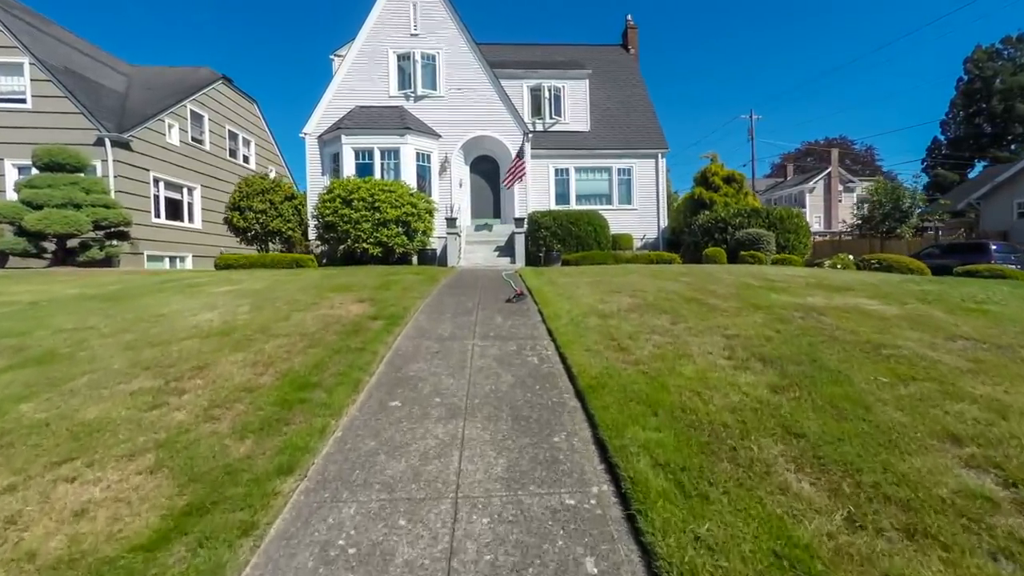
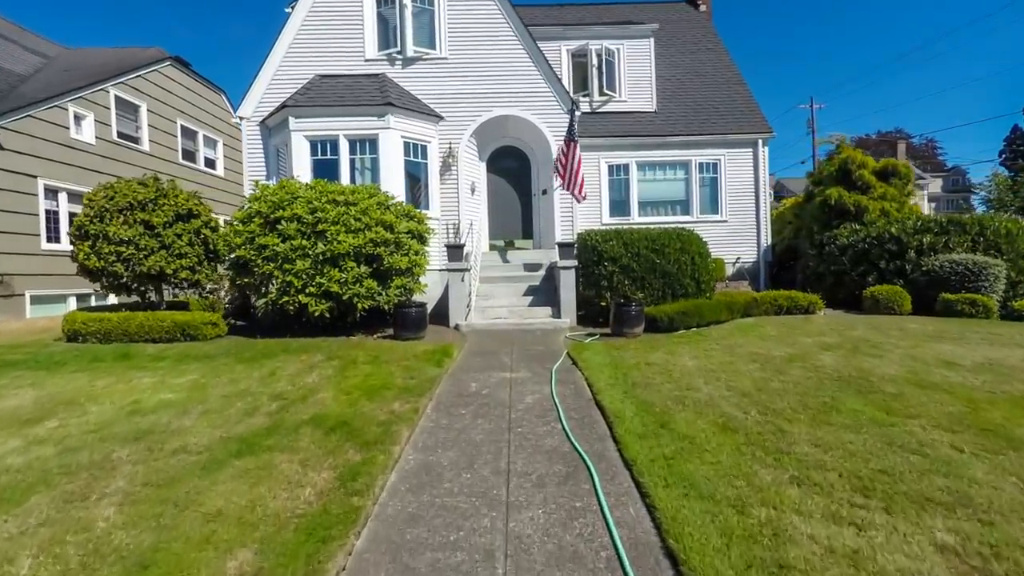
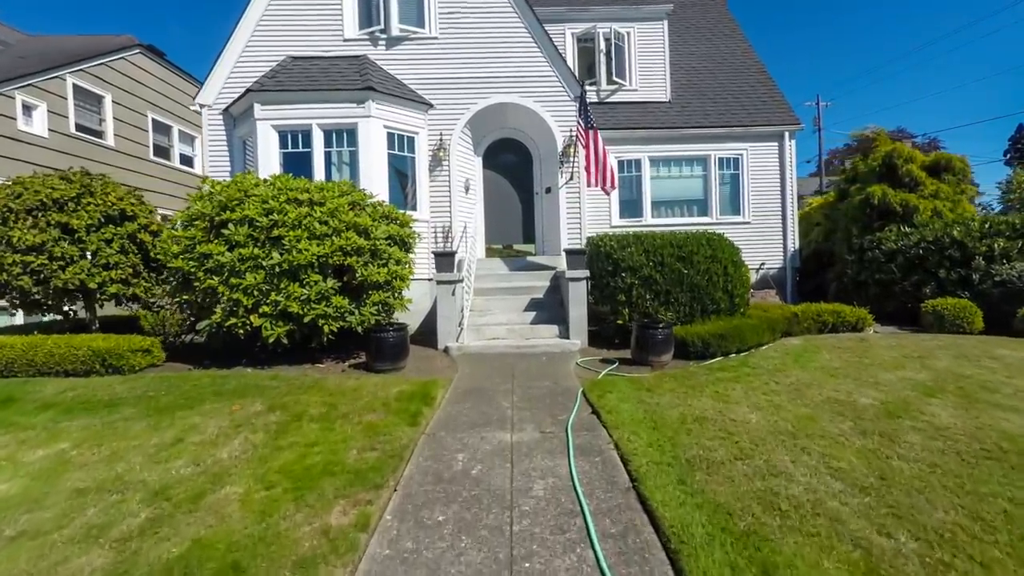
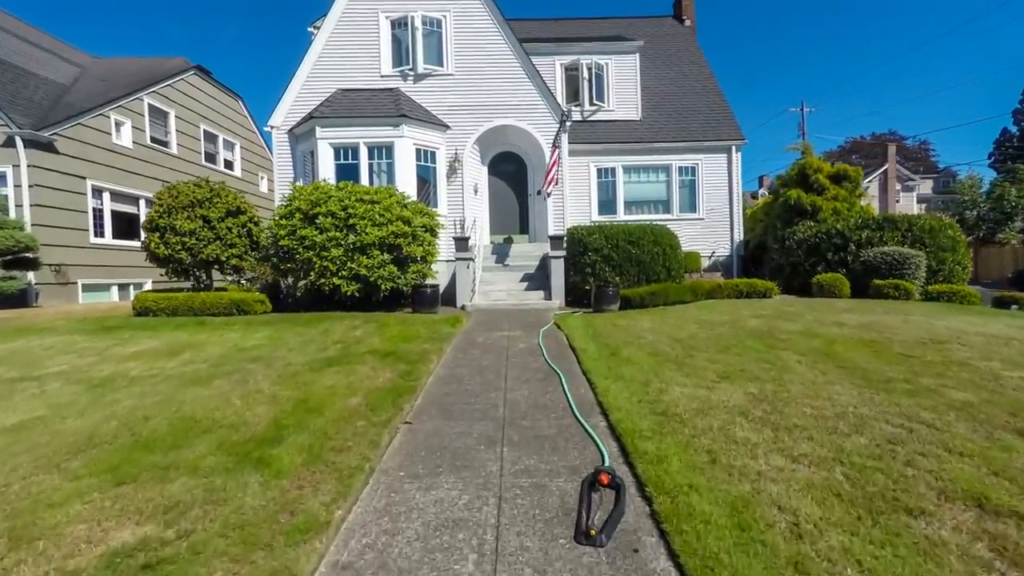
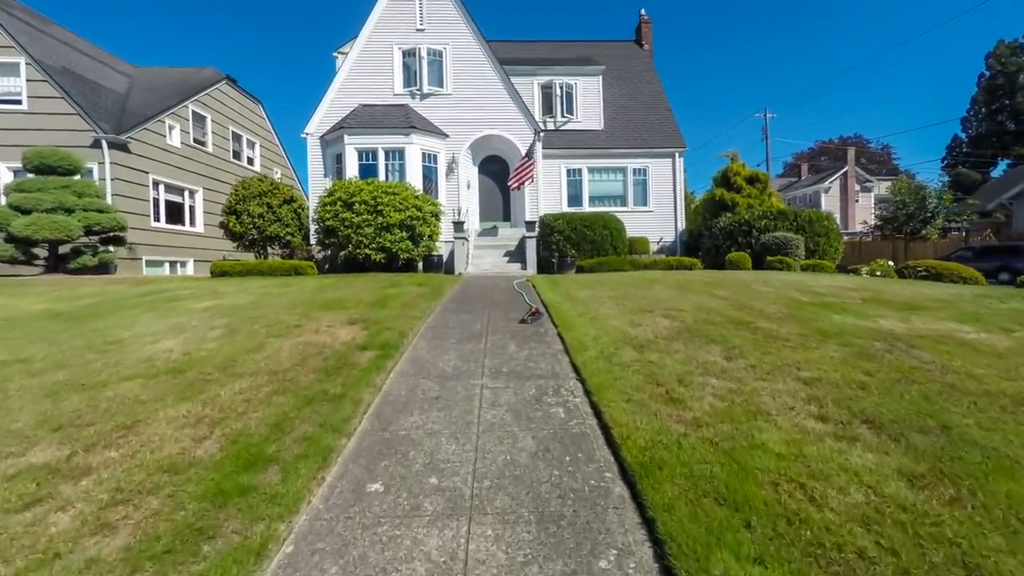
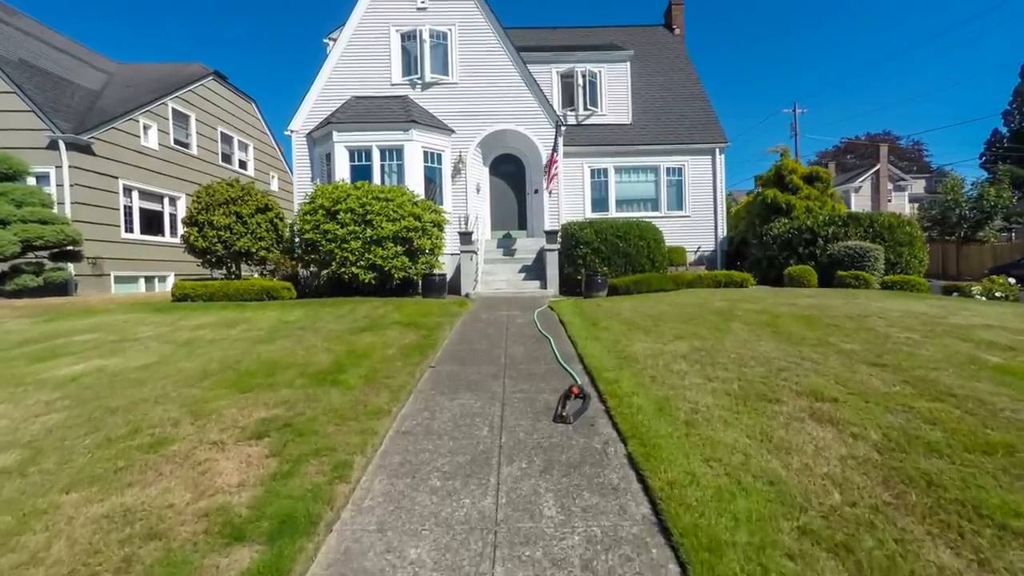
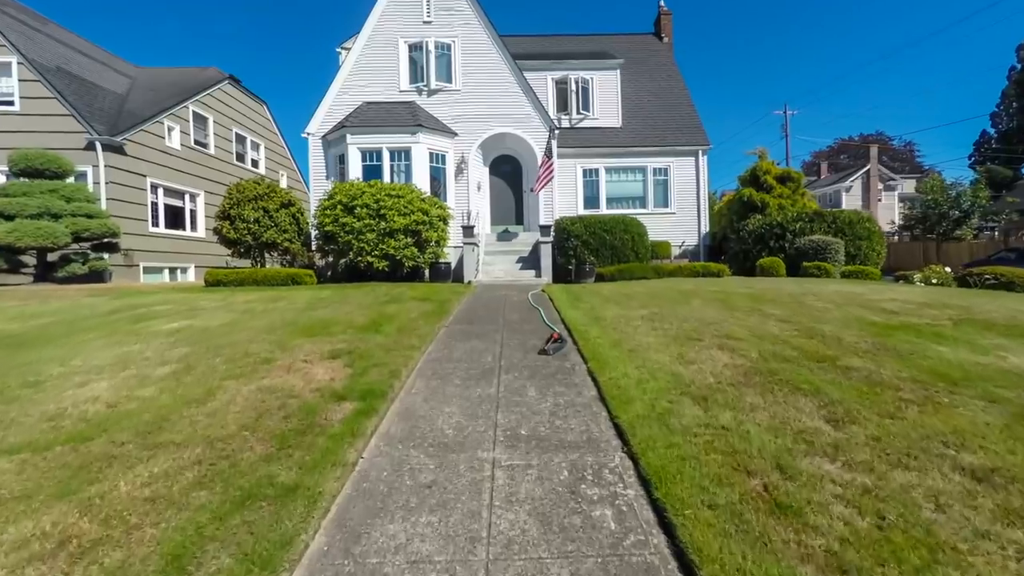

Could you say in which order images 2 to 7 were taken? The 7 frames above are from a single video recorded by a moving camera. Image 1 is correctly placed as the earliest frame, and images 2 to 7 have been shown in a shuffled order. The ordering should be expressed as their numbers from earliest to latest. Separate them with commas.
5, 7, 6, 4, 2, 3
